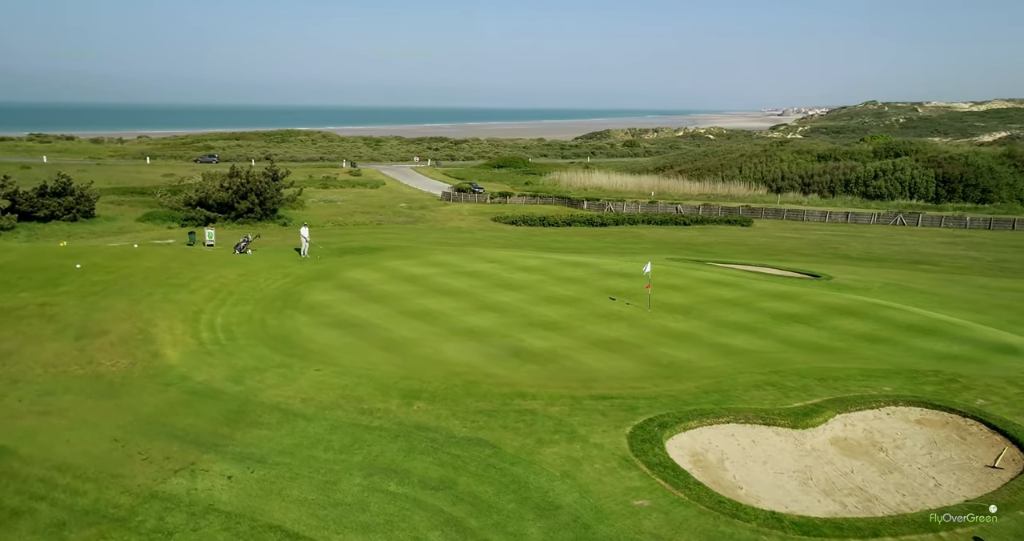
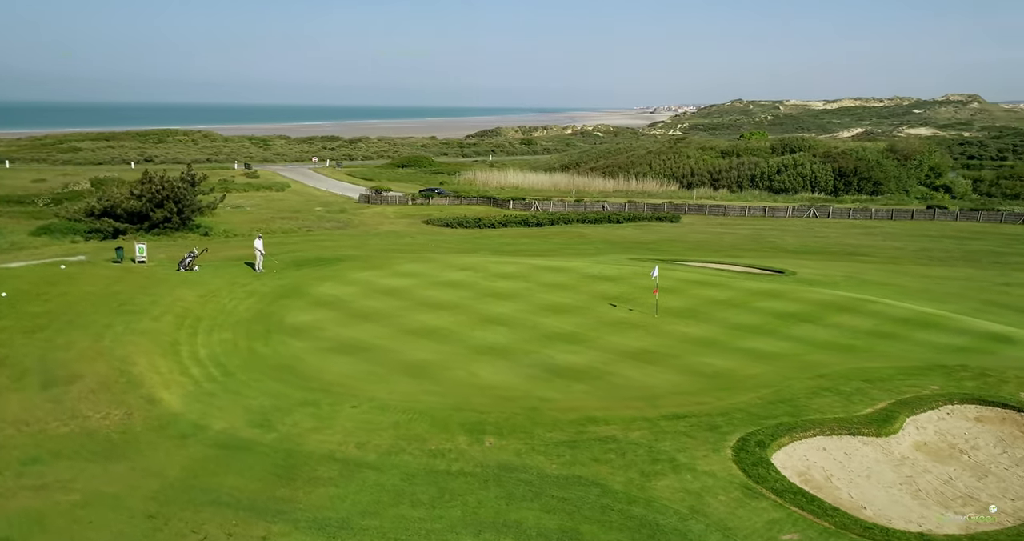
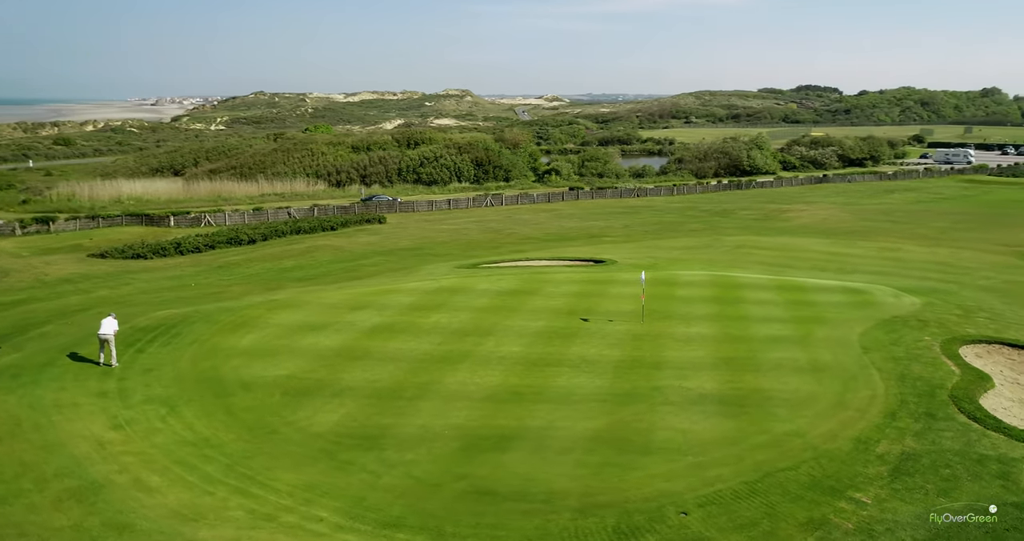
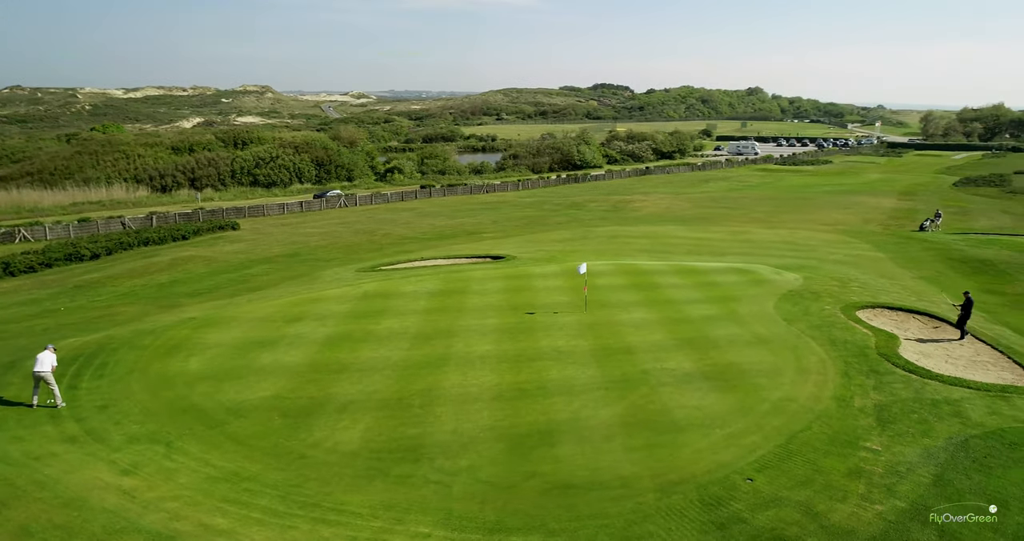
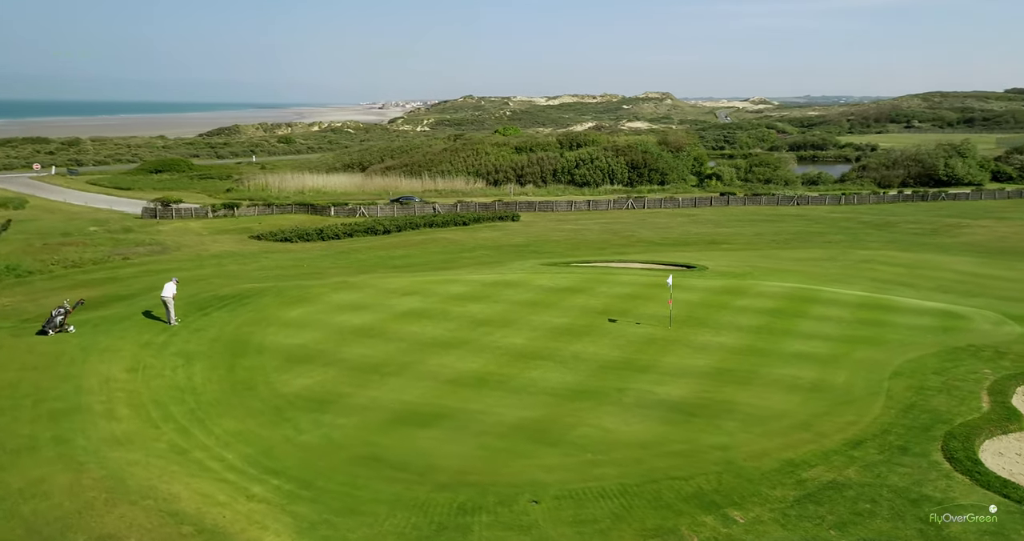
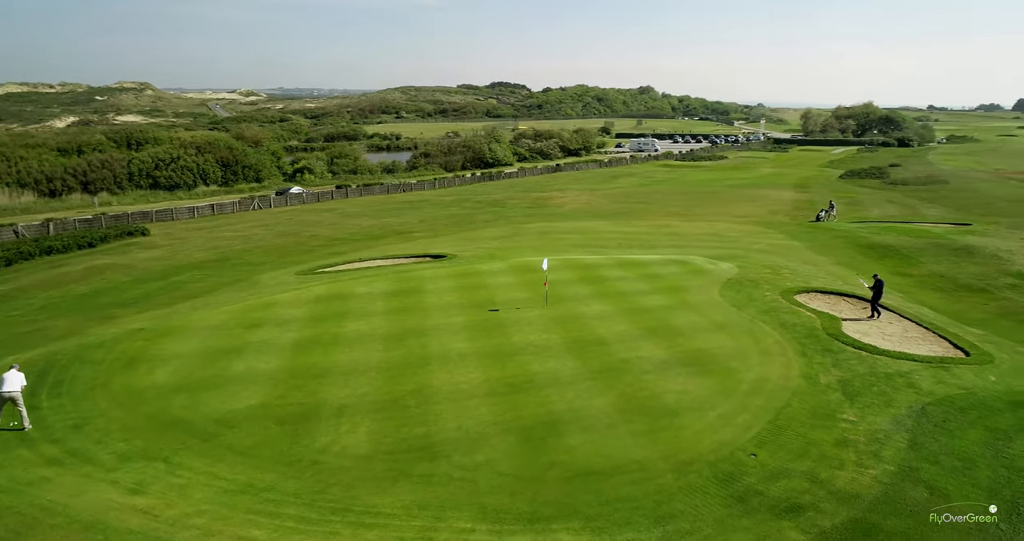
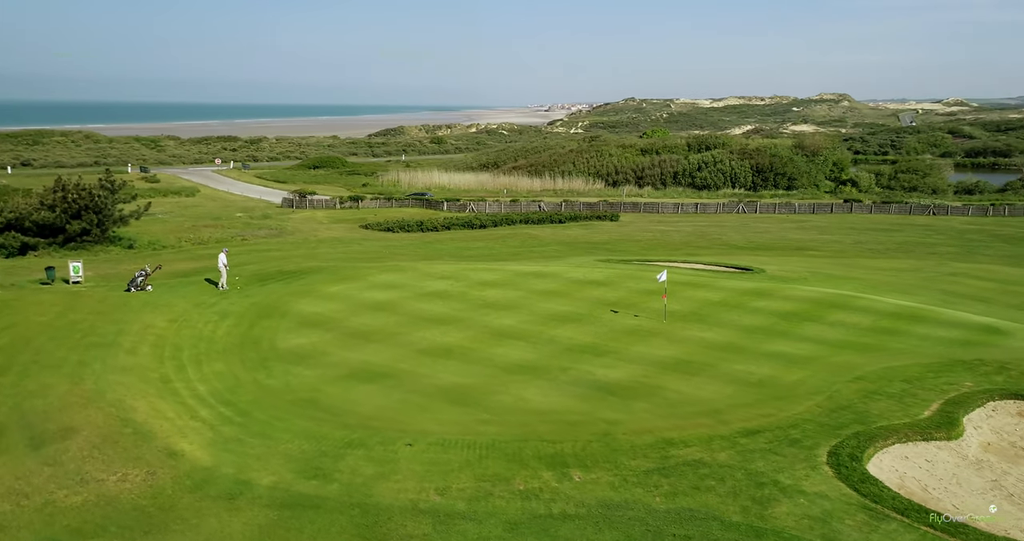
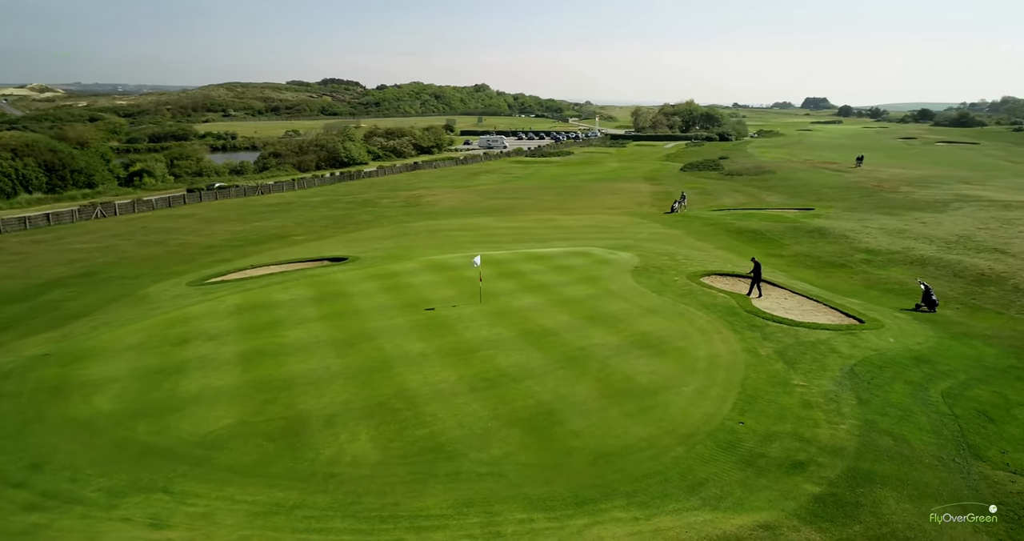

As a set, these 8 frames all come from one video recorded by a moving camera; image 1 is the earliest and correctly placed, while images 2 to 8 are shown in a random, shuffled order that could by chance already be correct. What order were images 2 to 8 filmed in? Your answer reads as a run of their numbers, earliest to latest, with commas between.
2, 7, 5, 3, 4, 6, 8
